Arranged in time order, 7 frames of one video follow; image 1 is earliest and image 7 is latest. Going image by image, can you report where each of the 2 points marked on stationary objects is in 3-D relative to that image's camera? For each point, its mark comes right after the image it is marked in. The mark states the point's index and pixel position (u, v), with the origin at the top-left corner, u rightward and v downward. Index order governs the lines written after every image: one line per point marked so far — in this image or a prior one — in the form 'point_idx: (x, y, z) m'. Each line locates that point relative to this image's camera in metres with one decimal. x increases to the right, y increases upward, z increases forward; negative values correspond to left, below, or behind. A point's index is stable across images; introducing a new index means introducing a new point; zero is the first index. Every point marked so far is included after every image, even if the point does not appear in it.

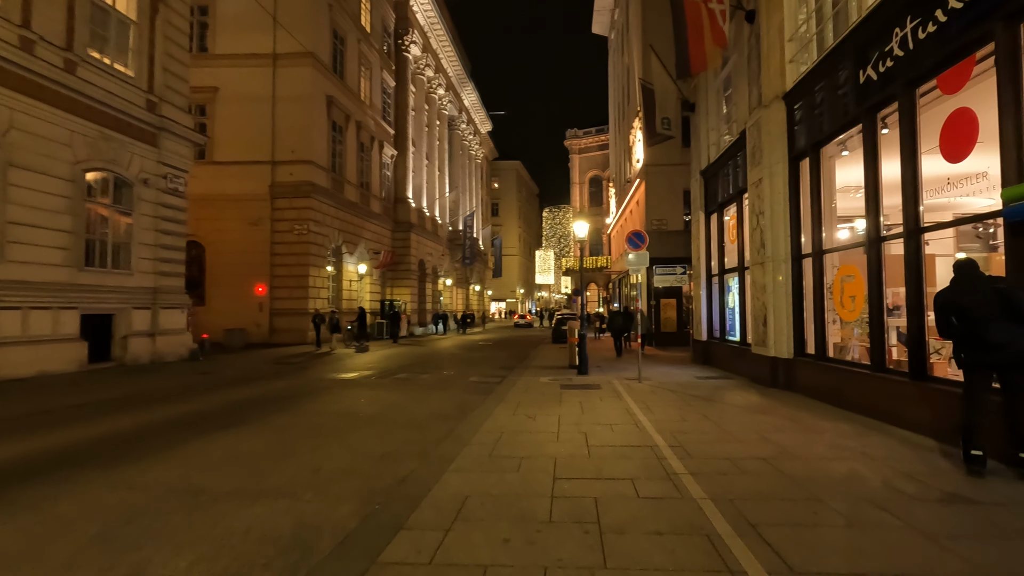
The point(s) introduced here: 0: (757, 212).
0: (+5.7, +1.8, +12.5) m
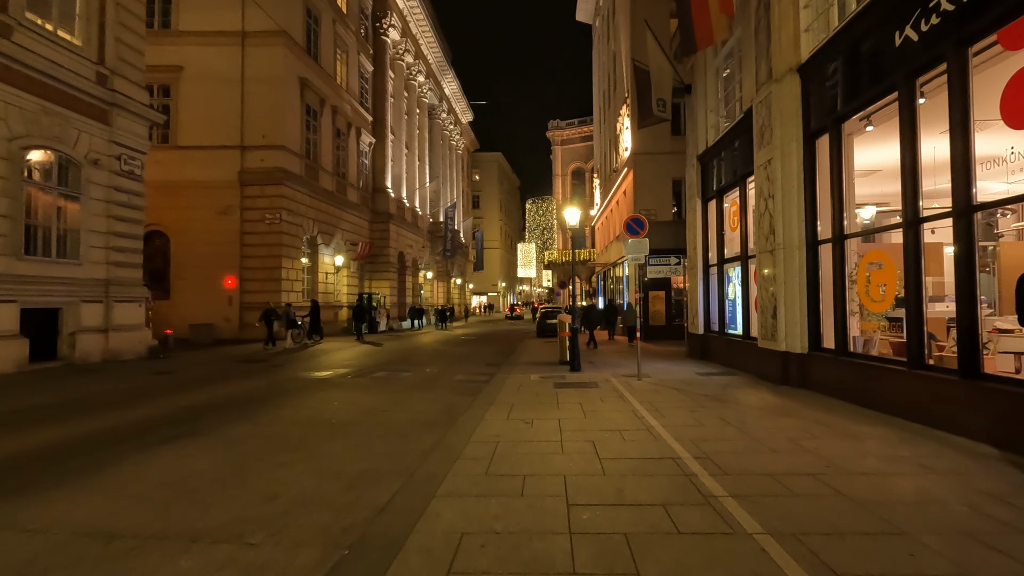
0: (+5.5, +2.0, +11.6) m
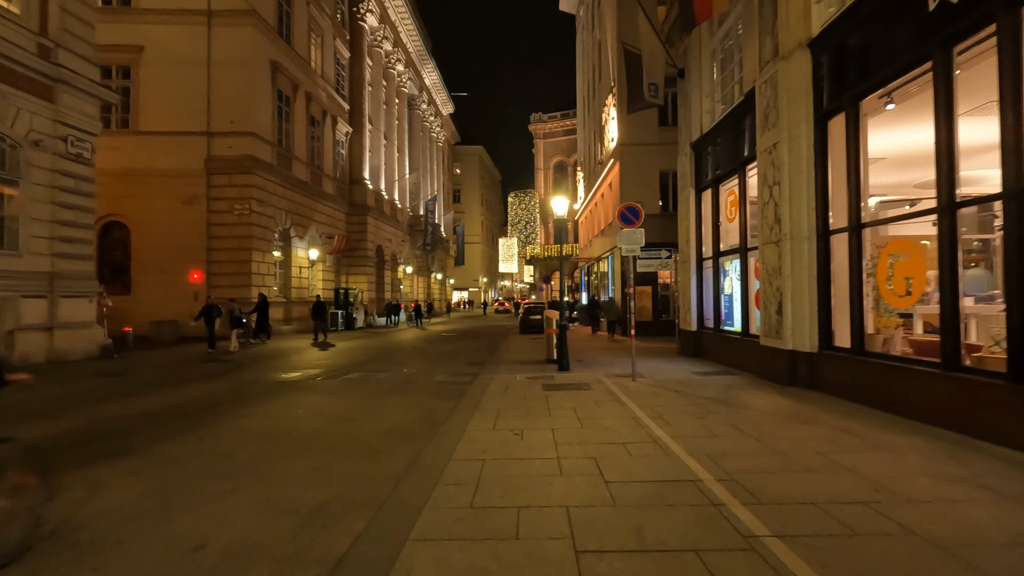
0: (+5.2, +2.1, +10.7) m
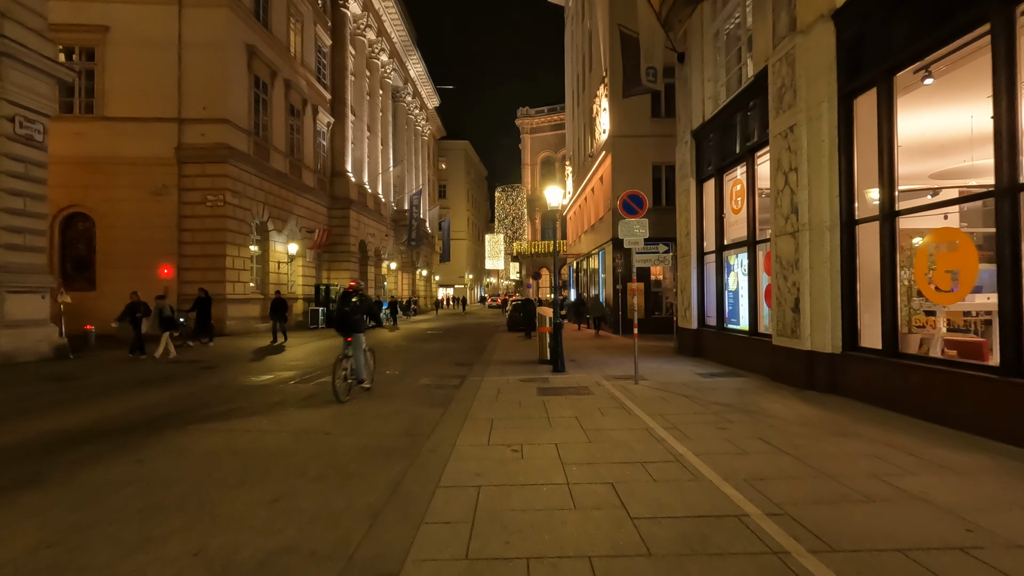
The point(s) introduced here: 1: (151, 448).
0: (+5.1, +2.2, +9.9) m
1: (-4.2, -1.9, +6.3) m
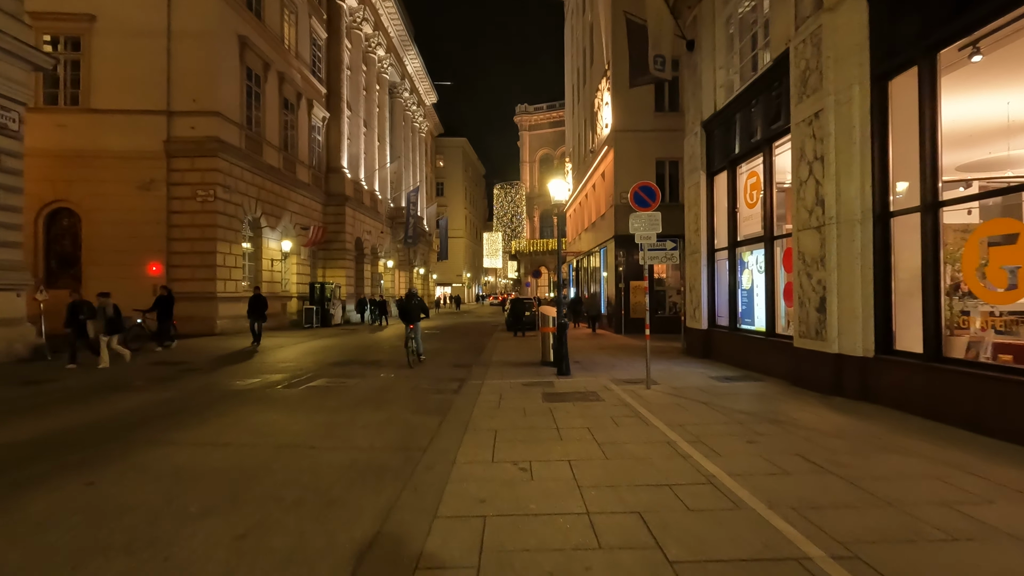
0: (+5.2, +2.3, +9.2) m
1: (-4.2, -1.9, +5.5) m
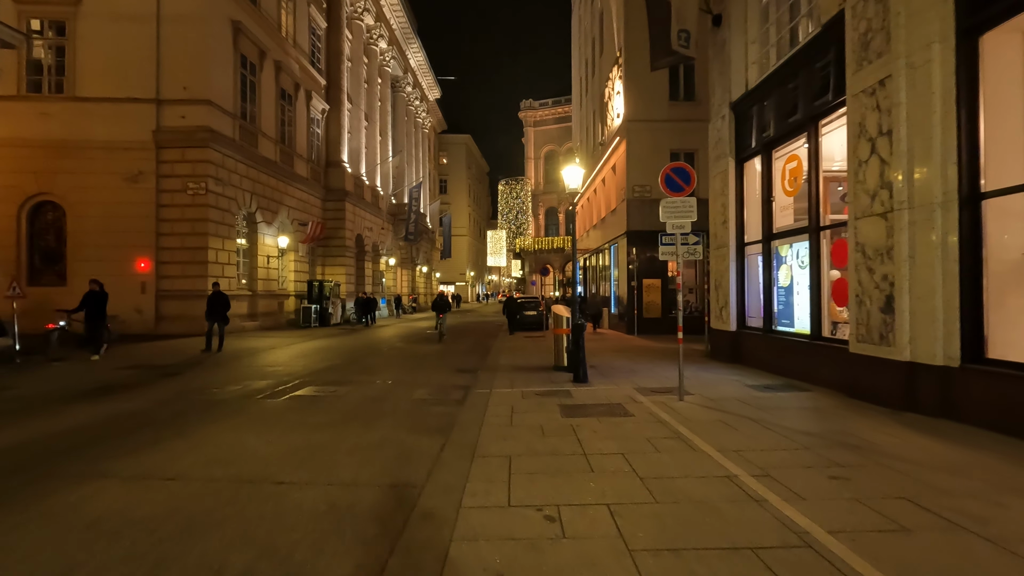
0: (+5.4, +2.3, +7.9) m
1: (-4.0, -1.8, +4.3) m
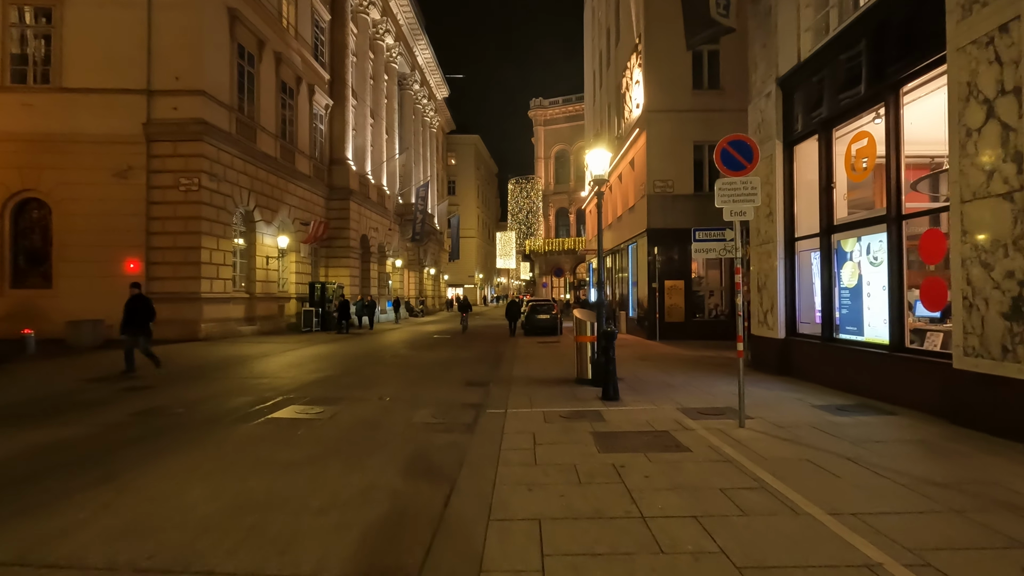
0: (+5.7, +2.3, +6.2) m
1: (-3.8, -1.8, +2.7) m
